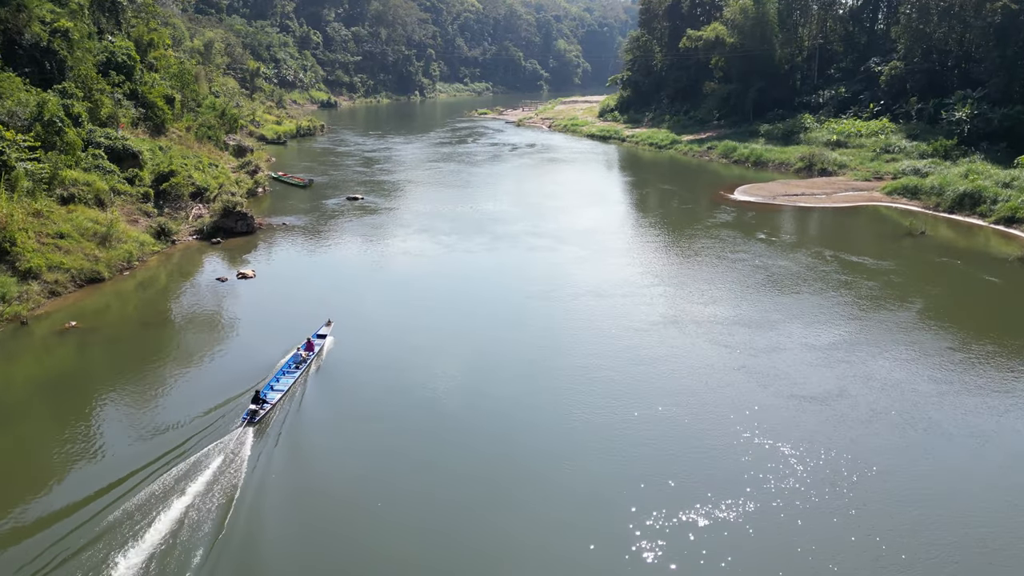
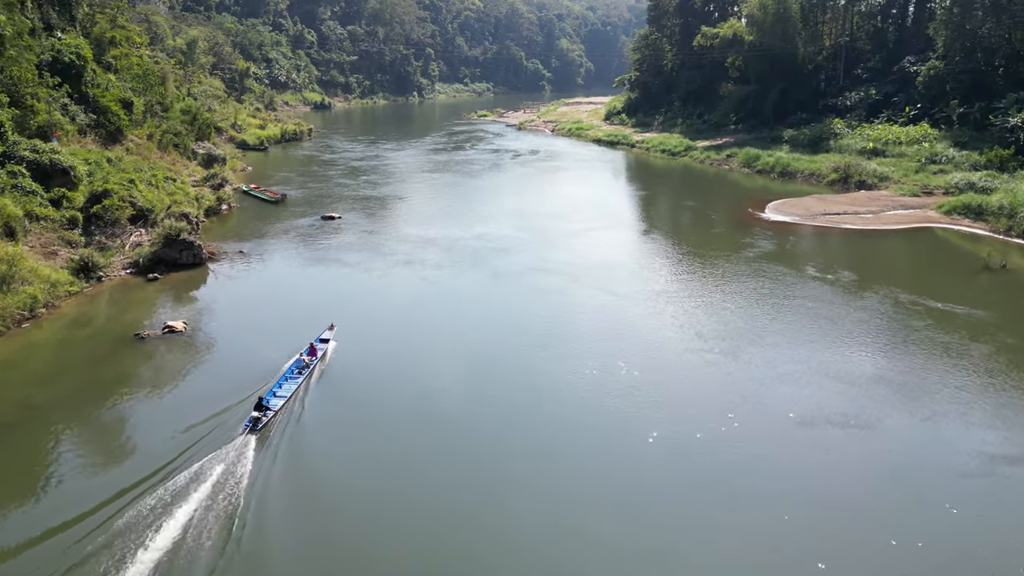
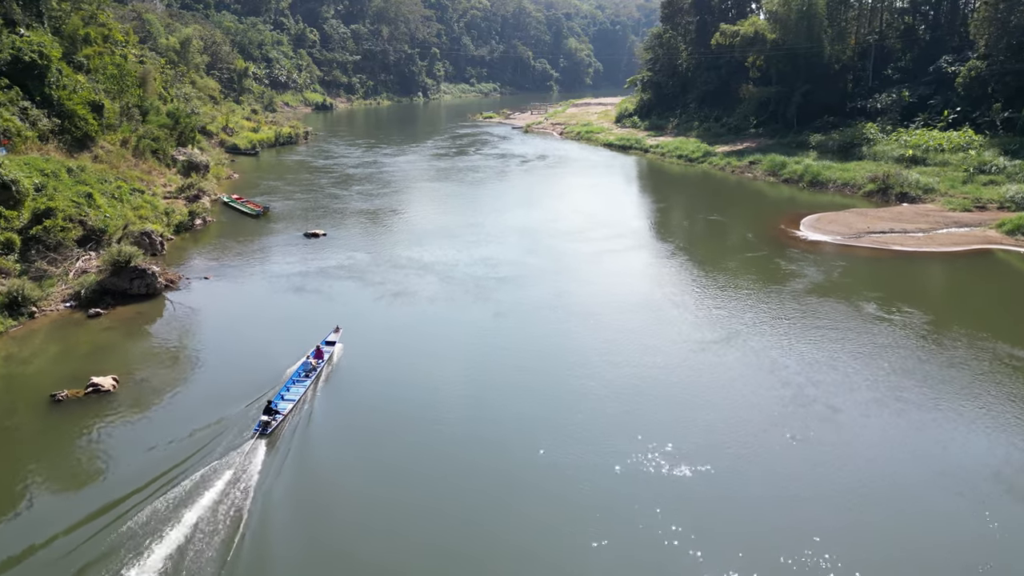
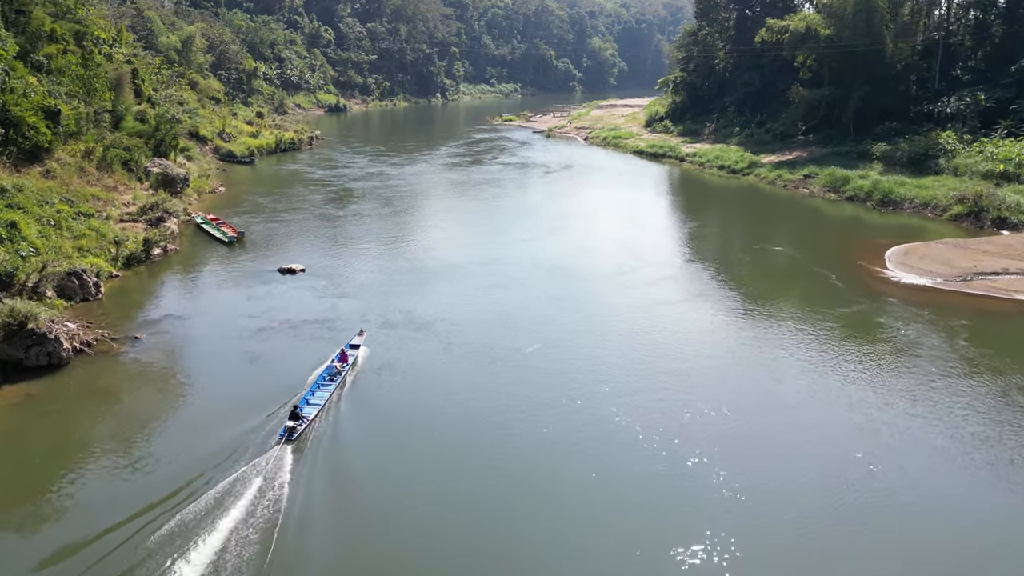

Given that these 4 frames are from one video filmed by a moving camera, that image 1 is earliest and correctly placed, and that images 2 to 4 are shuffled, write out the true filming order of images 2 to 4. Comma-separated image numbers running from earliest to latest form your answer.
2, 3, 4
